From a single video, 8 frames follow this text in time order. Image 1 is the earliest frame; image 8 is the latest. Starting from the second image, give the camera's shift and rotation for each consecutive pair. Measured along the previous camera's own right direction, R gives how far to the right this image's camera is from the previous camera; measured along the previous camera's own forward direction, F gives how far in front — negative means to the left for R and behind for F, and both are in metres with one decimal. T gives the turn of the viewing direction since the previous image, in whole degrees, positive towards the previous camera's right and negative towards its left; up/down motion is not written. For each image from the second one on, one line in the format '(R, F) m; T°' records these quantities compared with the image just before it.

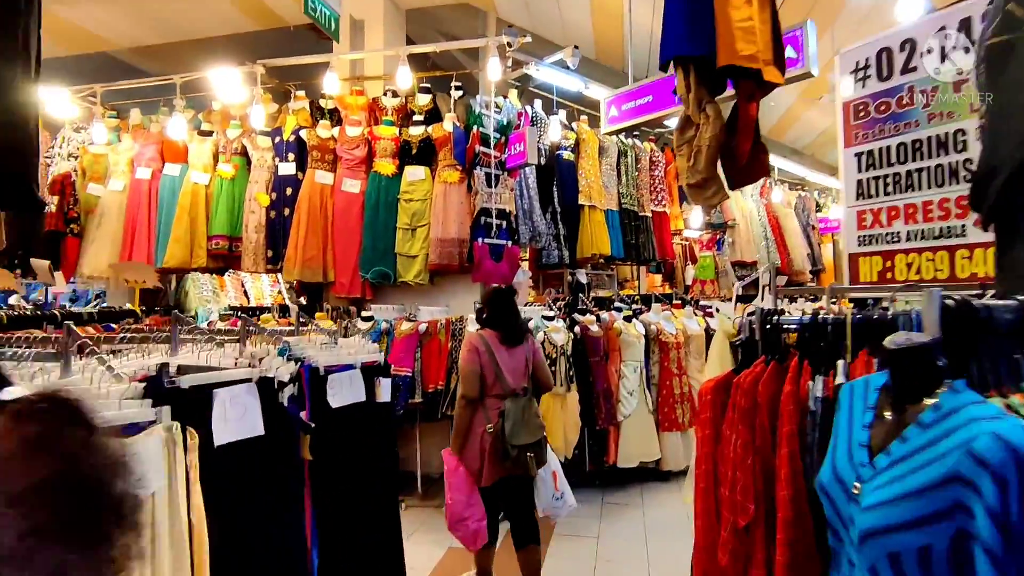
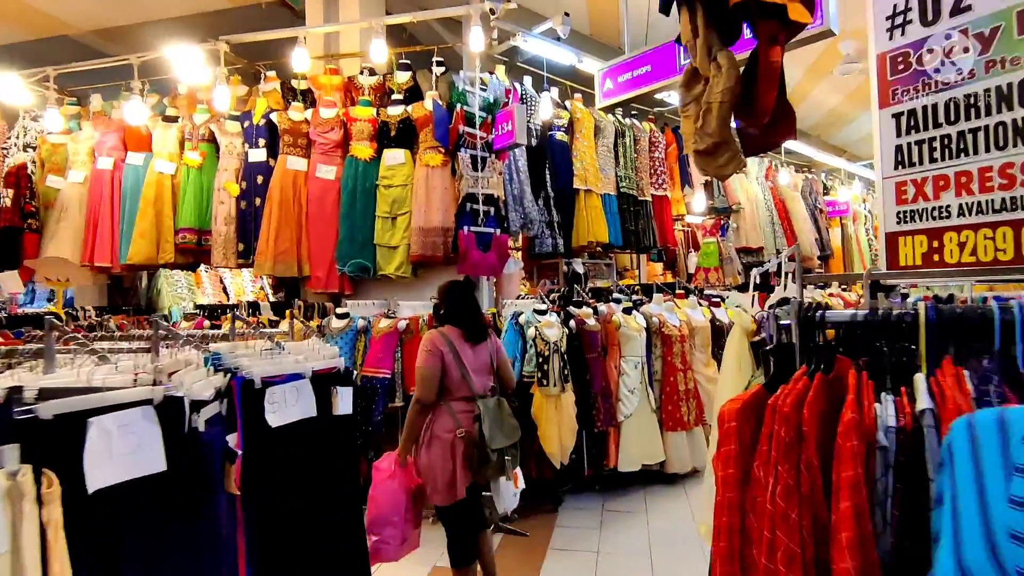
(+0.1, +0.3) m; 0°
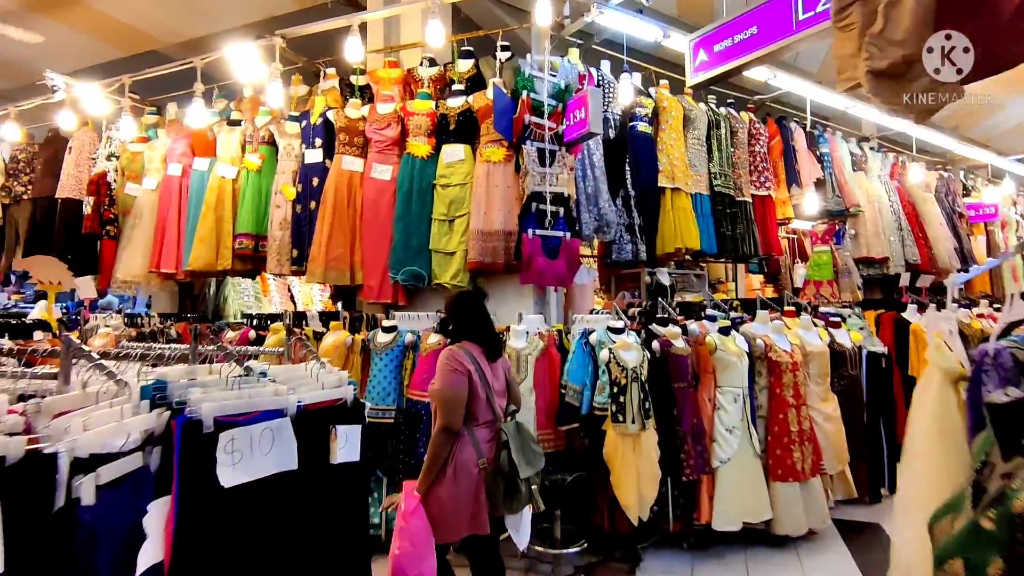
(+0.1, +0.5) m; -9°
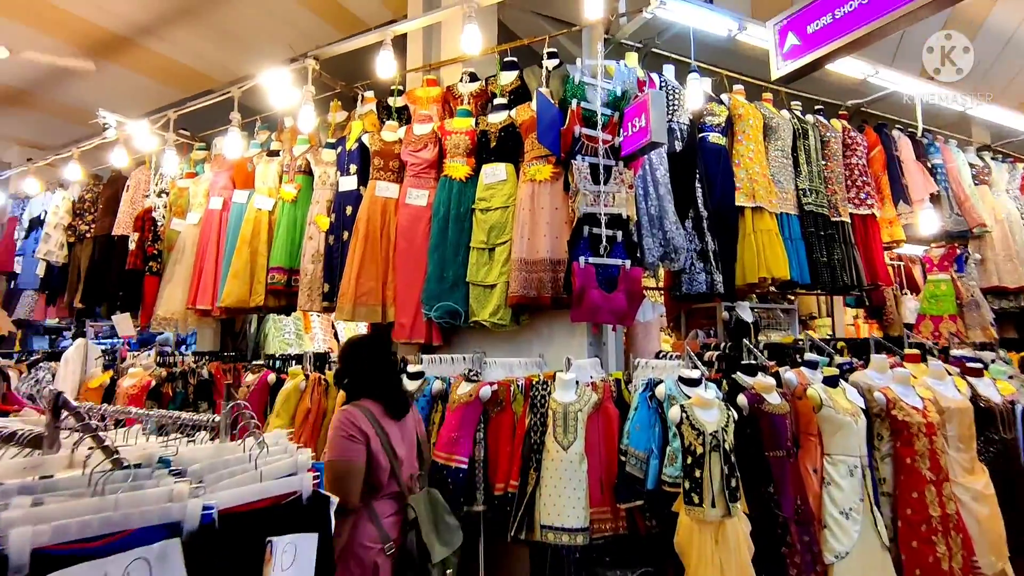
(+0.1, +0.4) m; -7°
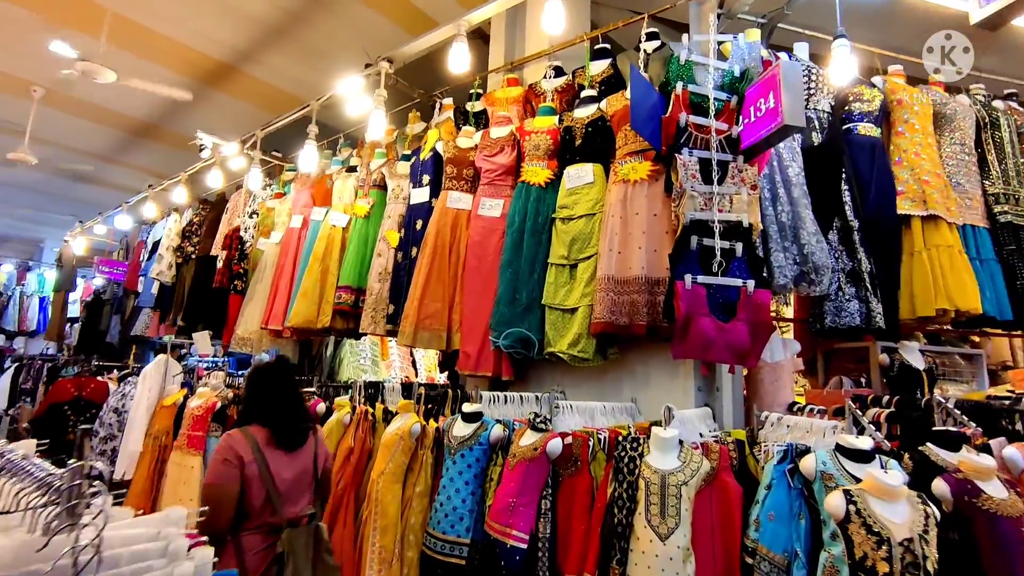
(+0.1, +0.5) m; -11°
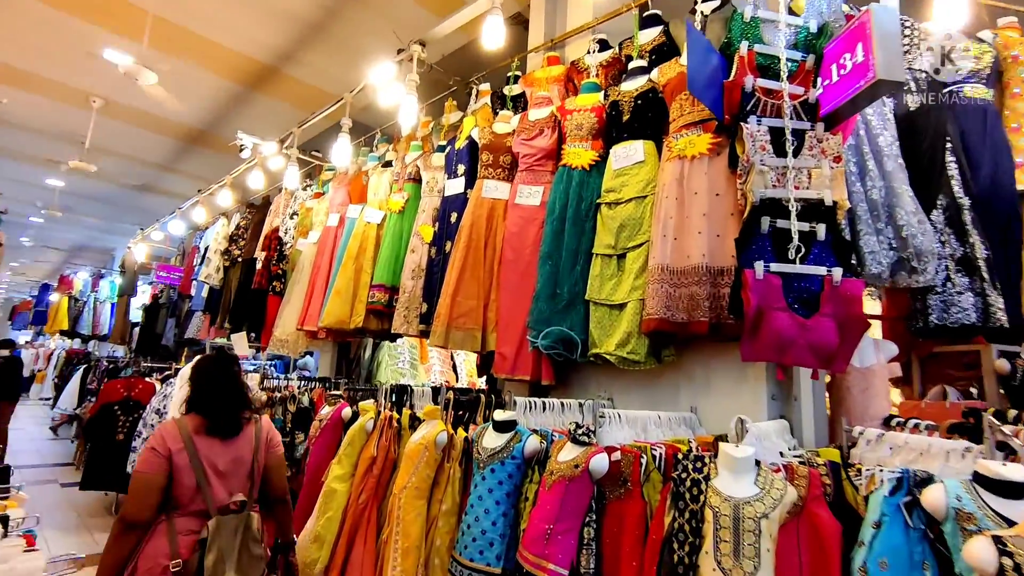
(0.0, +0.2) m; -5°
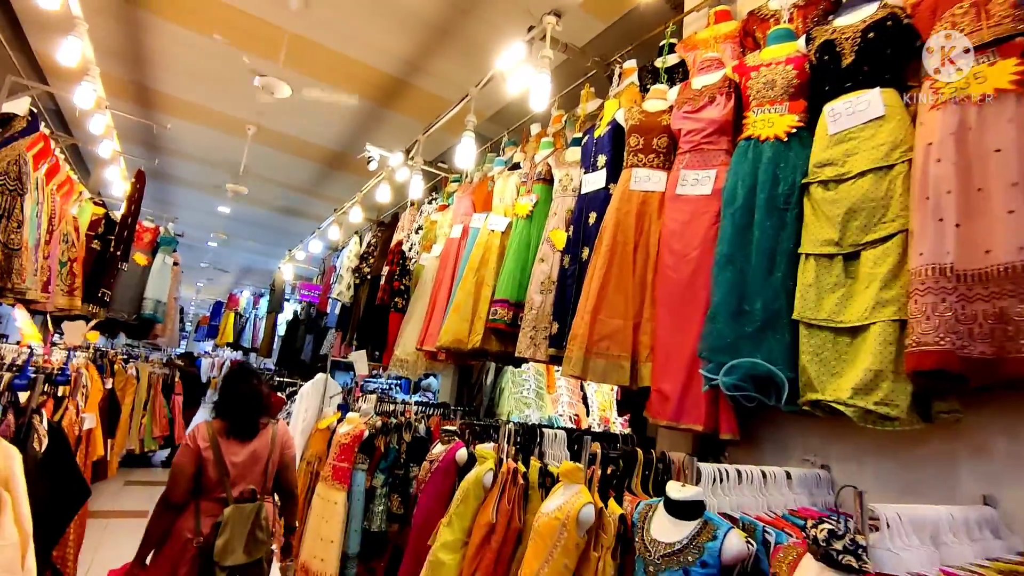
(-0.1, +0.5) m; -13°
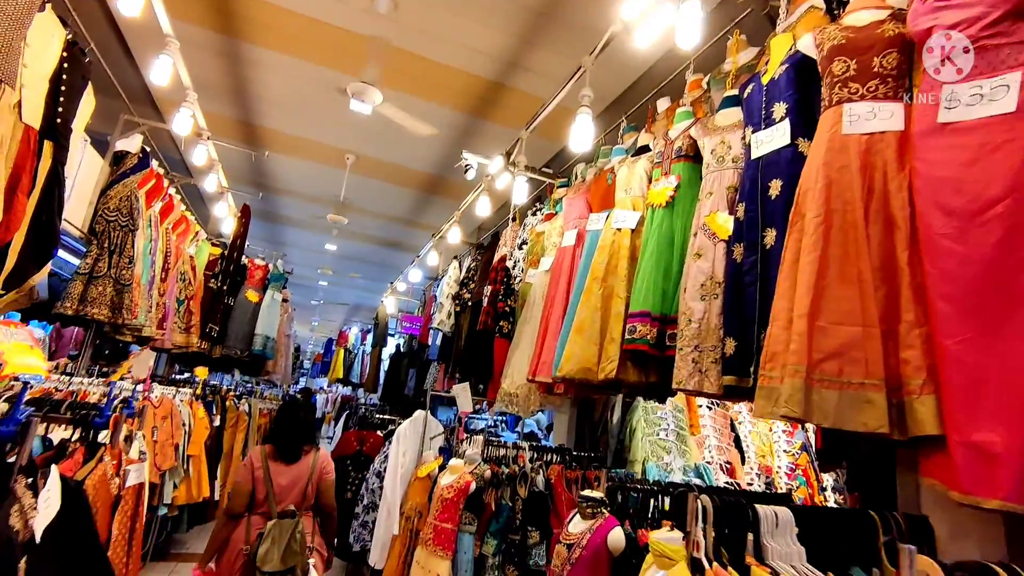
(-0.2, +0.5) m; -11°
